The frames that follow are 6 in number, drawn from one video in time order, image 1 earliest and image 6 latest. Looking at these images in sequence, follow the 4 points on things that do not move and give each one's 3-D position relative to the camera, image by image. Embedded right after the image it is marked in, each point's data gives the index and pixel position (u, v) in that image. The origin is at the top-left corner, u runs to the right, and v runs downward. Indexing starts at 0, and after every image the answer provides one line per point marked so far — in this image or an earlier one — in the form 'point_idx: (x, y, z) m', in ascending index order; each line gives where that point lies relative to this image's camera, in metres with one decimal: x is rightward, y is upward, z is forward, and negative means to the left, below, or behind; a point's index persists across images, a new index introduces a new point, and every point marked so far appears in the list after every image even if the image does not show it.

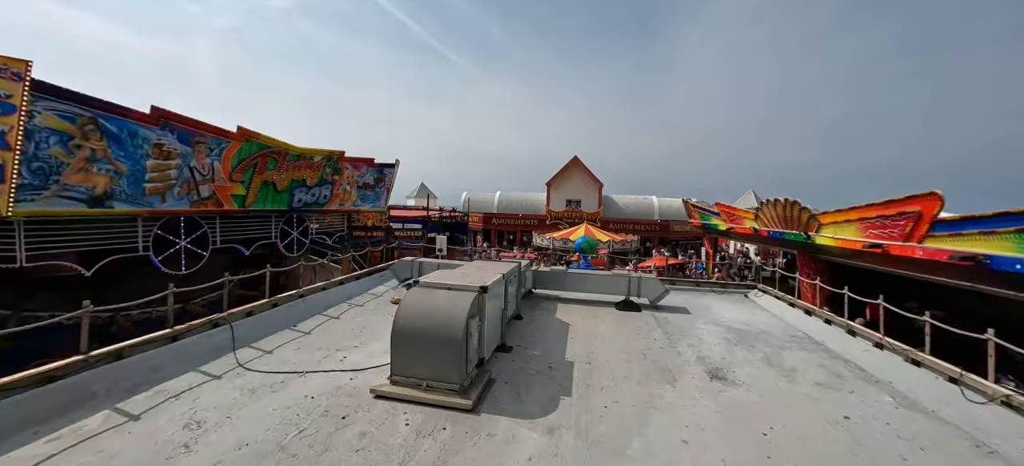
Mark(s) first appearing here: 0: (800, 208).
0: (+10.4, +0.9, +13.5) m
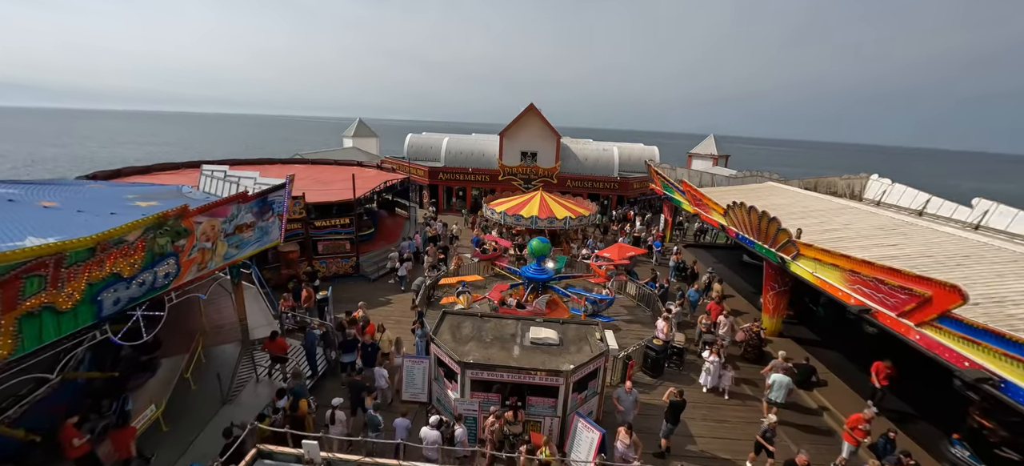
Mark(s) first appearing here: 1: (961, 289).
0: (+8.5, +0.2, +11.9) m
1: (+8.0, -1.0, +6.6) m
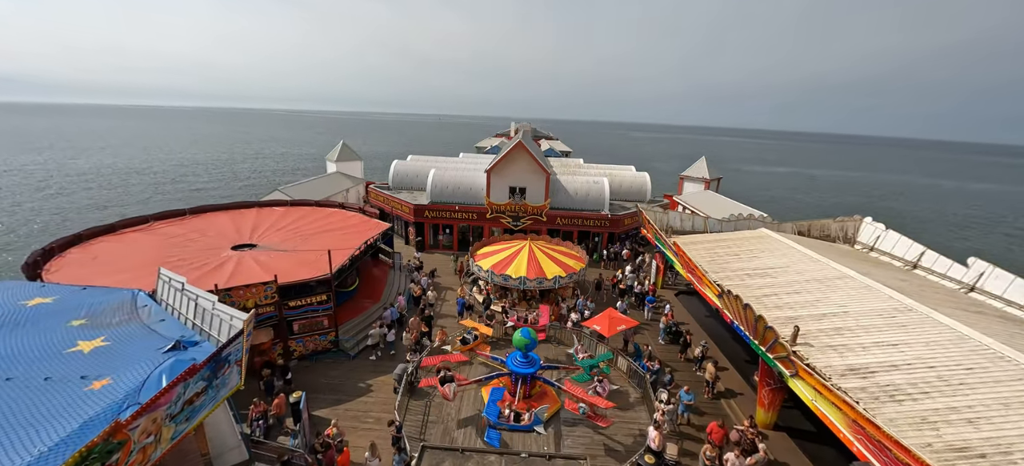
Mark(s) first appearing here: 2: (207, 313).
0: (+8.0, -3.1, +11.3) m
1: (+7.6, -4.5, +6.1) m
2: (-8.8, -2.3, +10.7) m
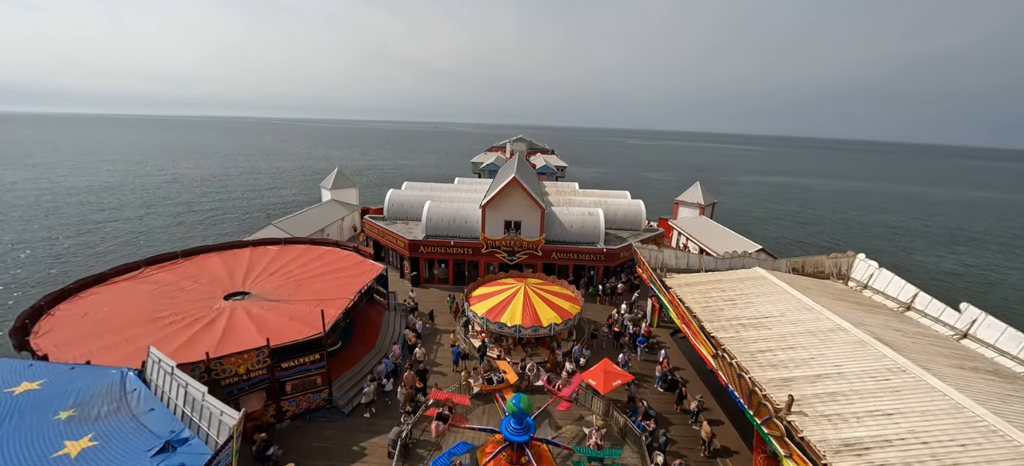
0: (+7.8, -5.4, +11.3) m
1: (+7.5, -6.8, +6.0) m
2: (-9.0, -4.8, +10.6) m
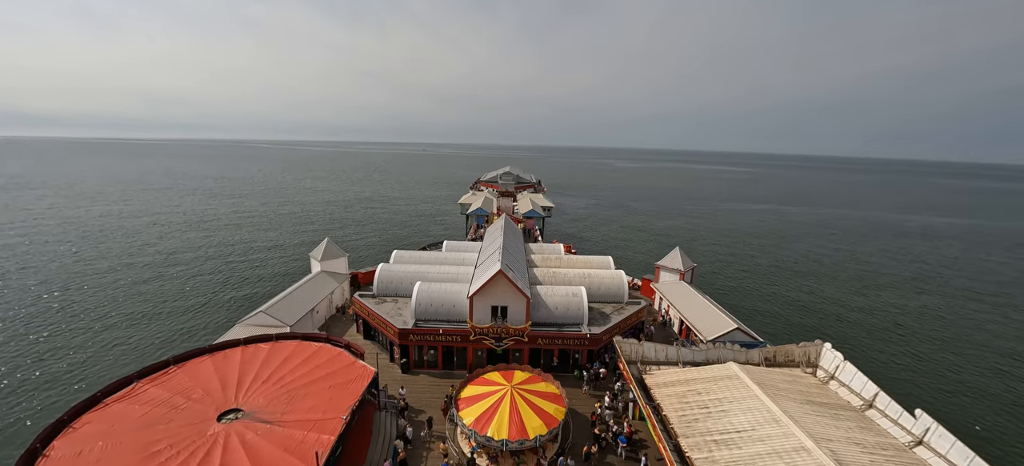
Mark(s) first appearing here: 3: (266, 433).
0: (+7.3, -11.4, +12.3) m
1: (+7.1, -12.6, +7.0) m
2: (-9.4, -11.2, +11.2) m
3: (-12.7, -10.4, +19.3) m
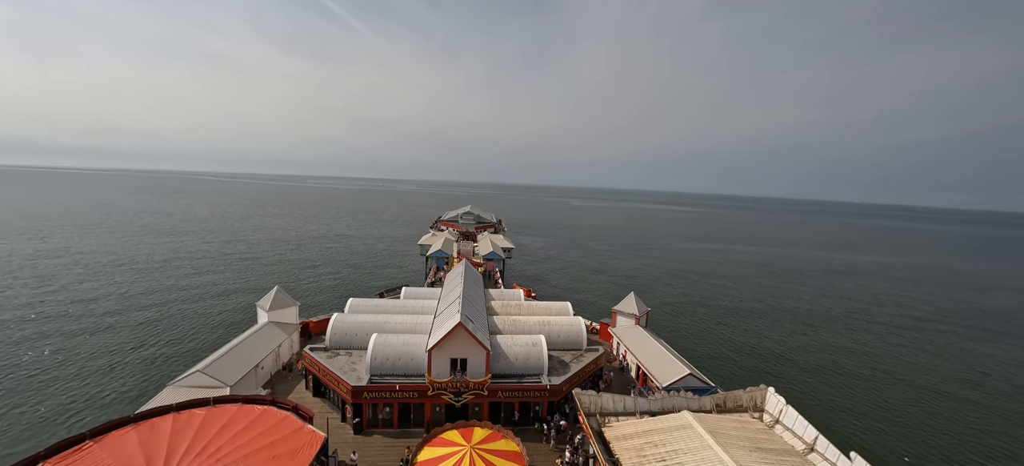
0: (+5.9, -13.8, +12.2) m
1: (+6.3, -14.5, +6.8) m
2: (-10.6, -13.3, +9.4) m
3: (-14.7, -13.4, +17.2) m
